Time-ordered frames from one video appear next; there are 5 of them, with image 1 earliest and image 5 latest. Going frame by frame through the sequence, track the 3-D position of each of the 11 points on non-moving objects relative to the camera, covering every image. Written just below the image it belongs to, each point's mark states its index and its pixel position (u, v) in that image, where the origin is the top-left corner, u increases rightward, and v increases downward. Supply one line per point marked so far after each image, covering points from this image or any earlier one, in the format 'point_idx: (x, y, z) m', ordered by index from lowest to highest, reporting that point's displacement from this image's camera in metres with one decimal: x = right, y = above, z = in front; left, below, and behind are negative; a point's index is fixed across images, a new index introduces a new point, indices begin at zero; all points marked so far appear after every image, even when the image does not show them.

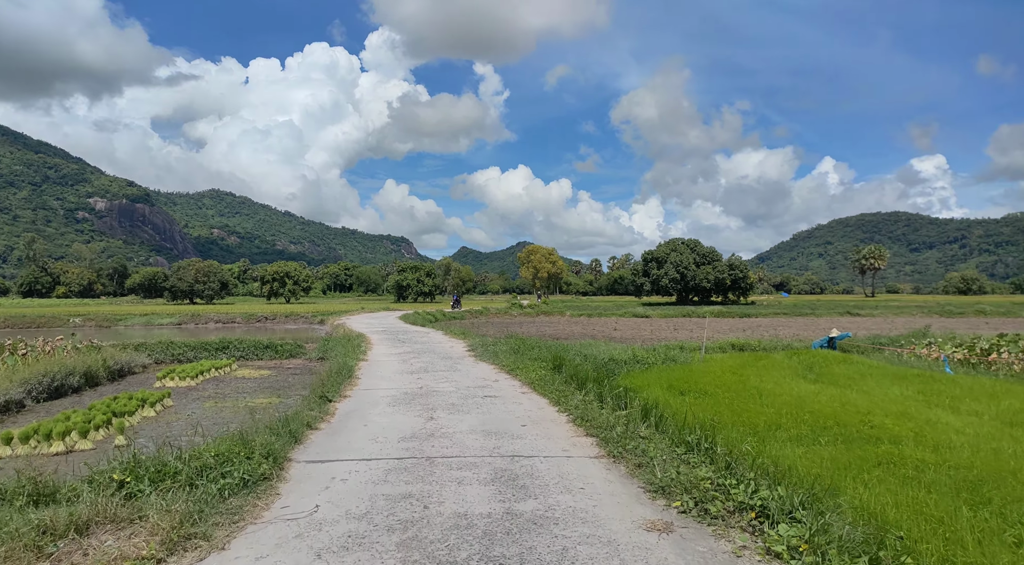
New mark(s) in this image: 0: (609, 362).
0: (+2.3, -1.9, +14.7) m
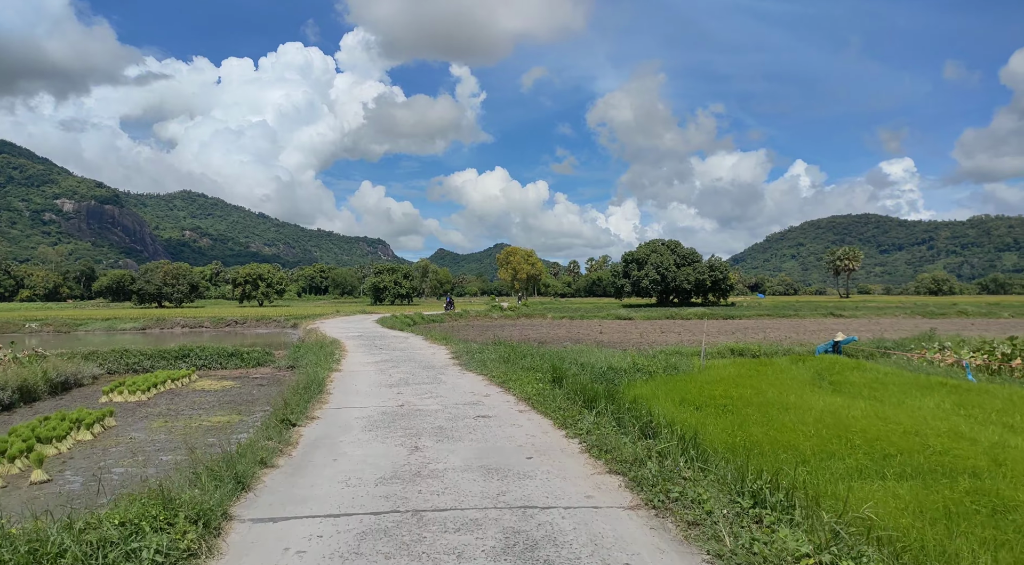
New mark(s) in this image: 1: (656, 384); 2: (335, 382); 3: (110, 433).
0: (+2.1, -1.9, +13.4) m
1: (+2.7, -2.0, +12.1) m
2: (-3.6, -2.0, +12.6) m
3: (-7.1, -2.6, +11.1) m
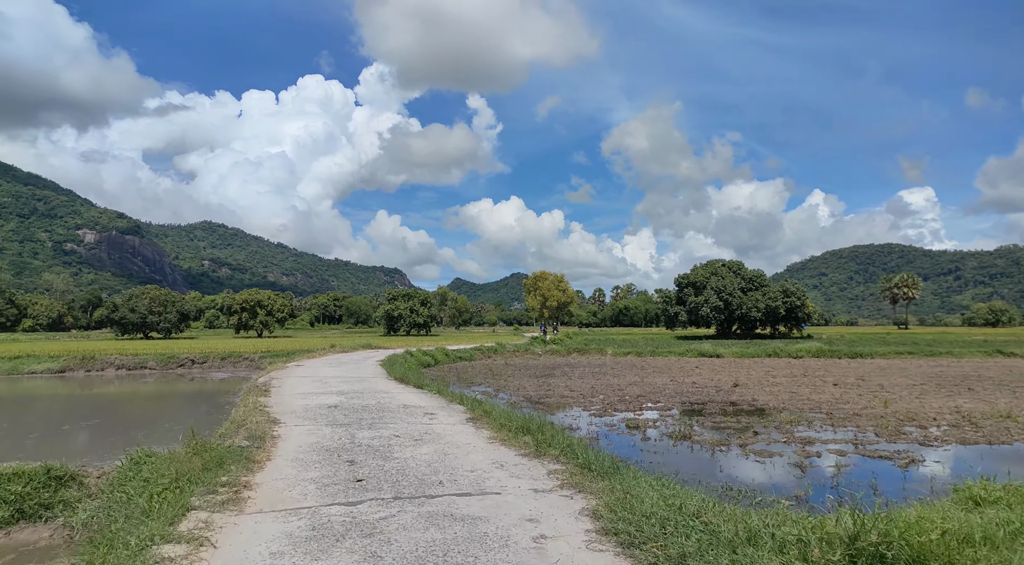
0: (+4.5, -1.6, -0.4) m
1: (+5.2, -1.6, -1.8) m
2: (-1.1, -1.6, -1.1) m
3: (-4.7, -2.2, -2.6) m
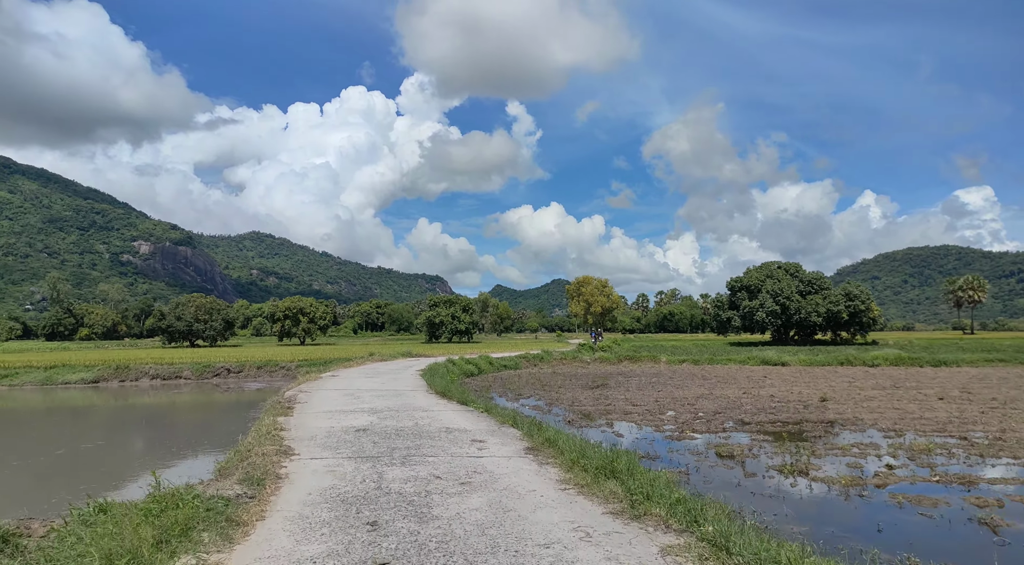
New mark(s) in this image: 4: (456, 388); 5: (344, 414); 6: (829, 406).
0: (+4.8, -1.4, -3.2) m
1: (+5.3, -1.3, -4.5) m
2: (-0.9, -1.4, -3.5) m
3: (-4.6, -2.0, -4.7) m
4: (-1.7, -3.4, +19.9) m
5: (-3.5, -2.7, +13.1) m
6: (+9.6, -3.7, +19.0) m
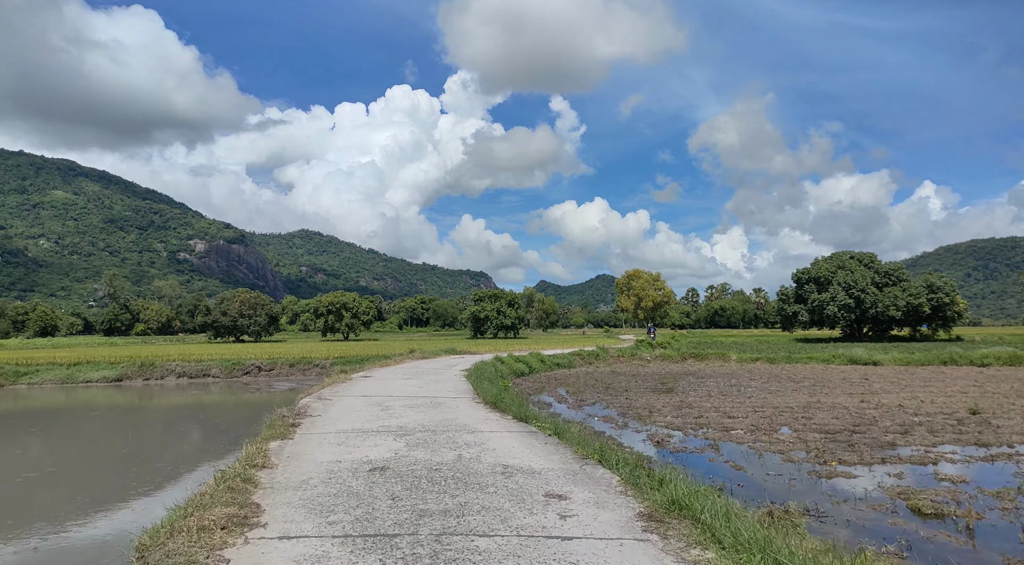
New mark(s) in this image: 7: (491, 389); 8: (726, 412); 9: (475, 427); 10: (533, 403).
0: (+4.8, -1.0, -7.2) m
1: (+5.3, -1.0, -8.6) m
2: (-0.9, -1.1, -7.1) m
3: (-4.6, -1.8, -8.1) m
4: (0.0, -2.9, +16.2) m
5: (-2.2, -2.4, +9.6) m
6: (+11.2, -3.2, +14.6) m
7: (-0.4, -2.9, +17.2) m
8: (+6.1, -3.6, +17.2) m
9: (-0.7, -2.4, +10.5) m
10: (+1.7, -3.7, +19.9) m
